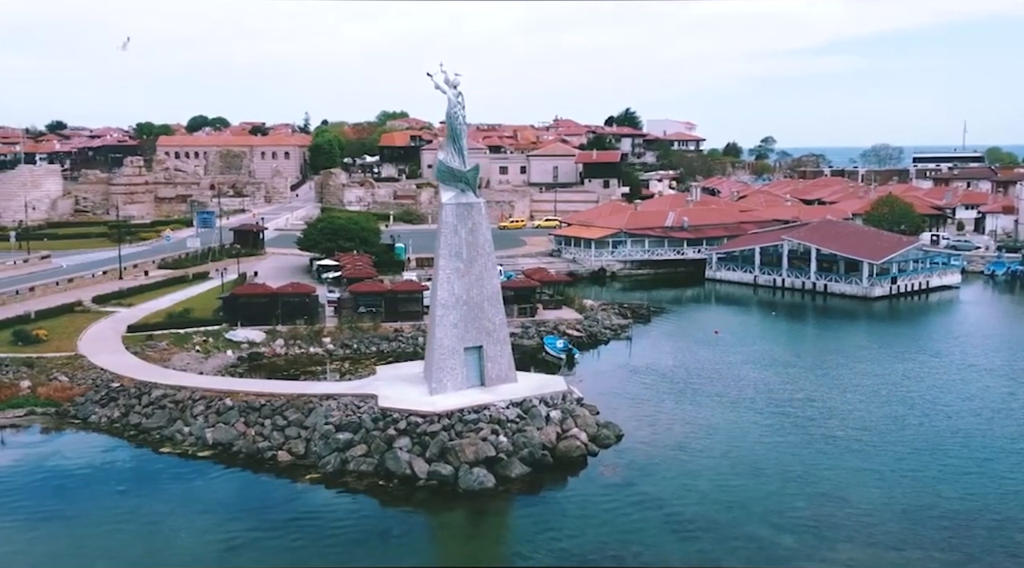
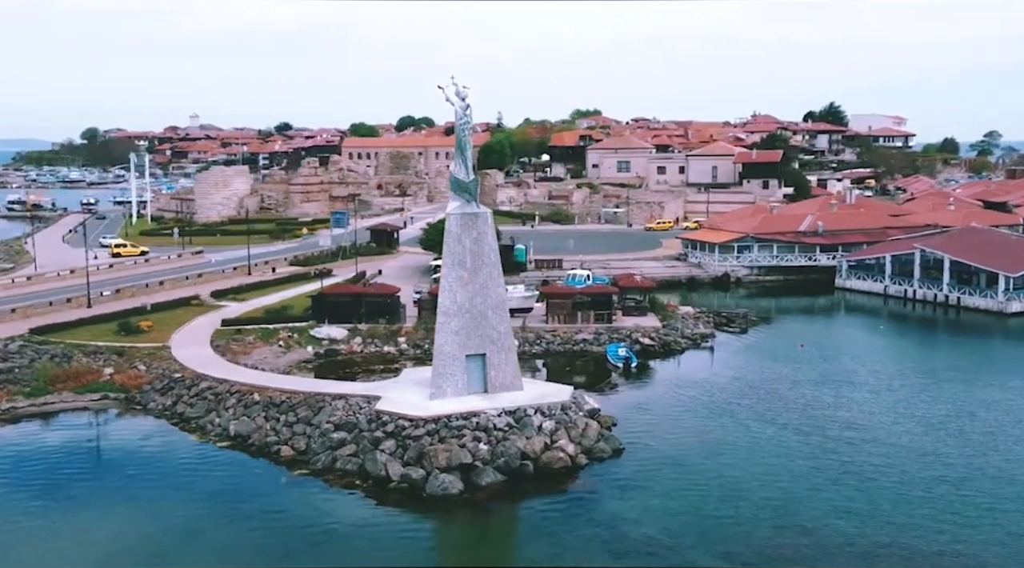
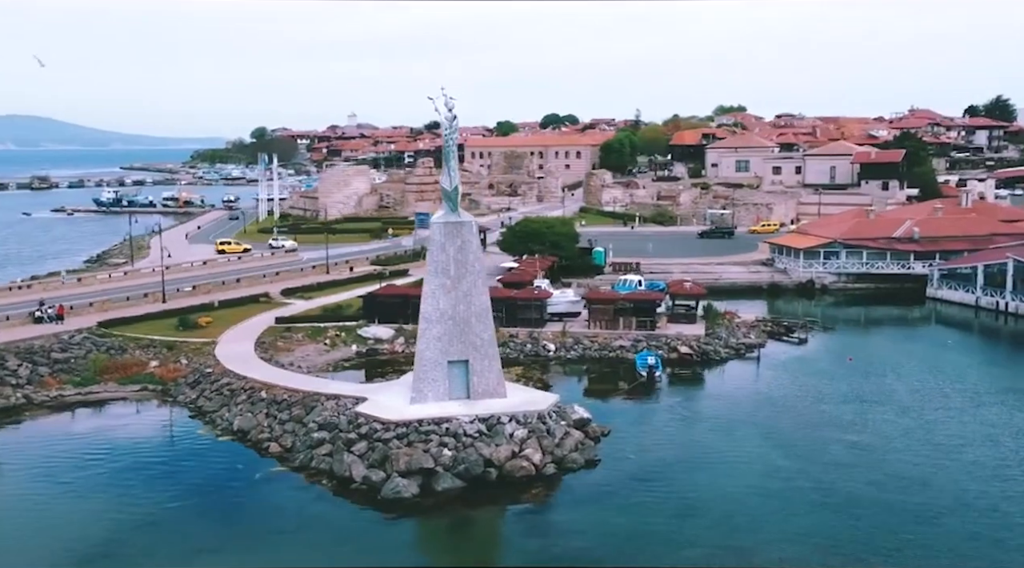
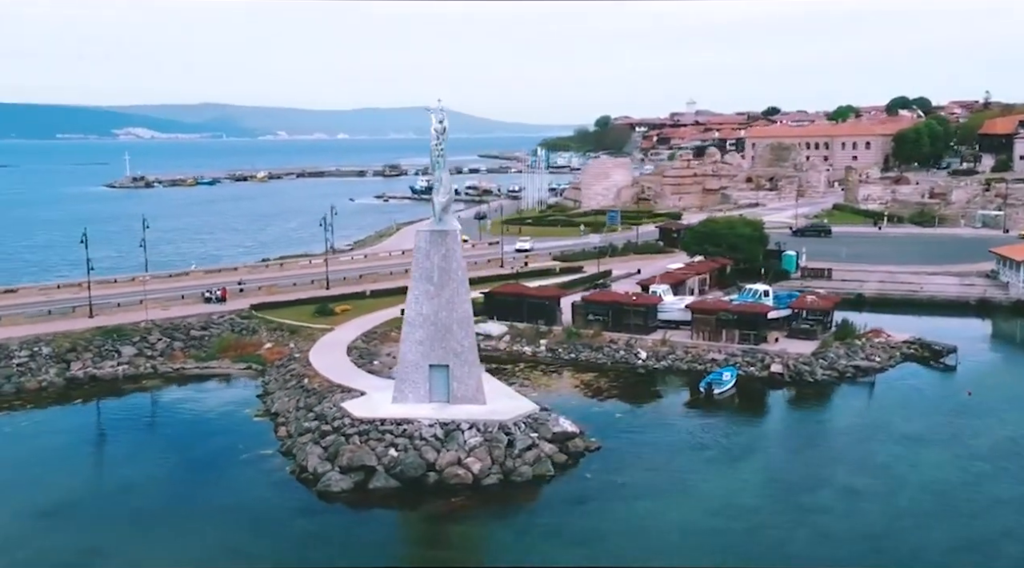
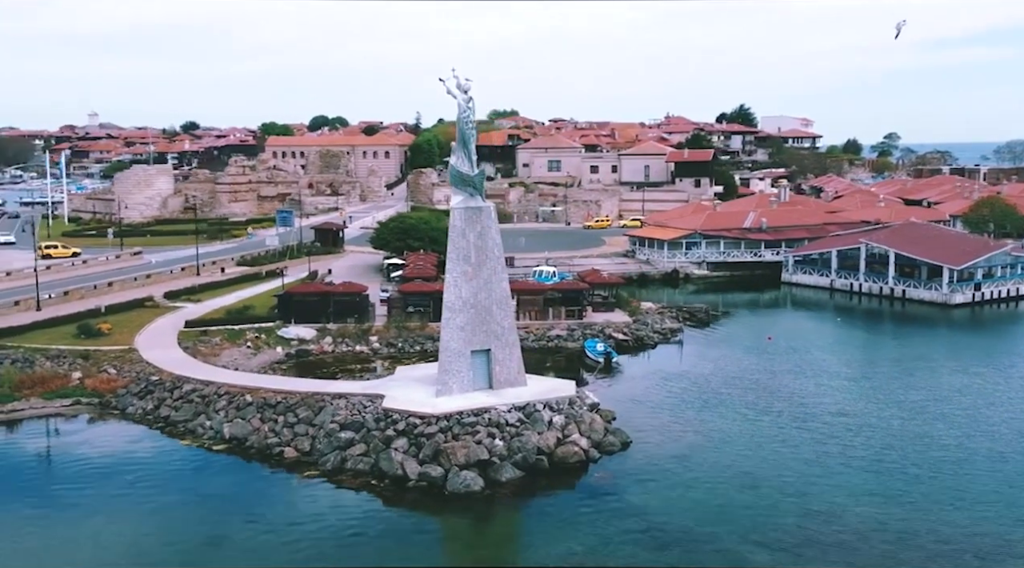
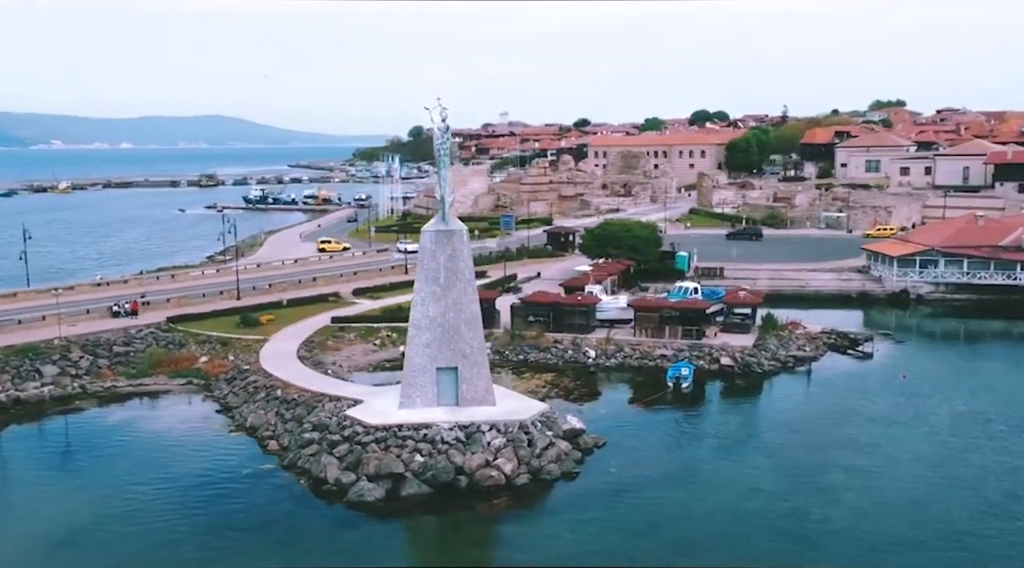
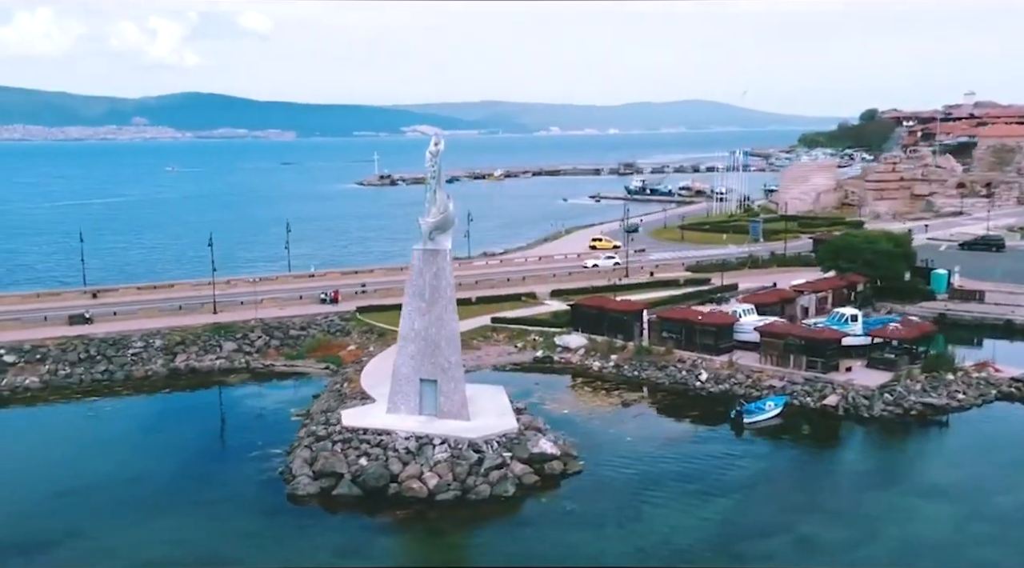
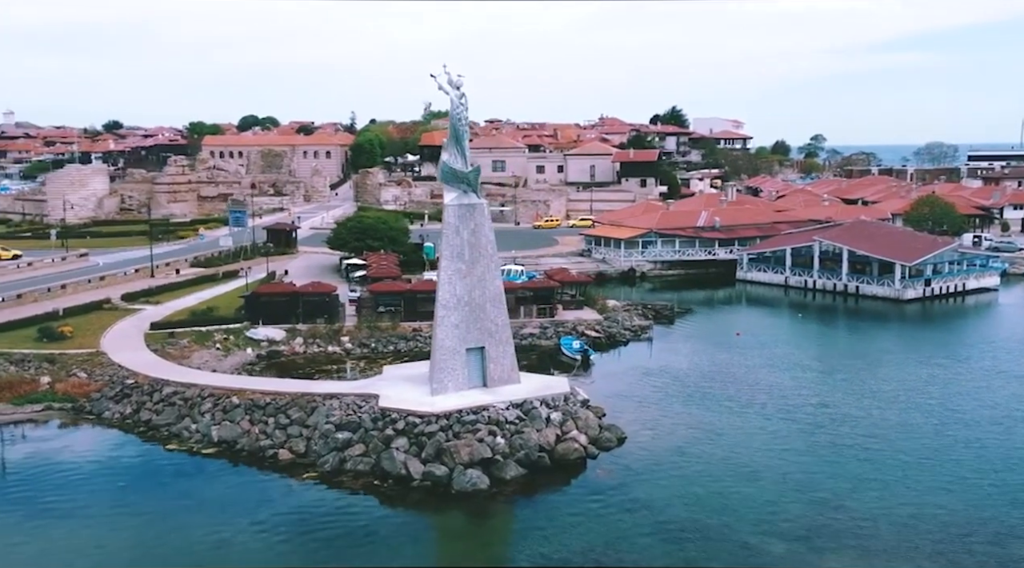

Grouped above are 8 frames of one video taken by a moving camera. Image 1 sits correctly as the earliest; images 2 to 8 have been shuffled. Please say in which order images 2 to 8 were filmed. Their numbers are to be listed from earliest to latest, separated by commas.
8, 5, 2, 3, 6, 4, 7
